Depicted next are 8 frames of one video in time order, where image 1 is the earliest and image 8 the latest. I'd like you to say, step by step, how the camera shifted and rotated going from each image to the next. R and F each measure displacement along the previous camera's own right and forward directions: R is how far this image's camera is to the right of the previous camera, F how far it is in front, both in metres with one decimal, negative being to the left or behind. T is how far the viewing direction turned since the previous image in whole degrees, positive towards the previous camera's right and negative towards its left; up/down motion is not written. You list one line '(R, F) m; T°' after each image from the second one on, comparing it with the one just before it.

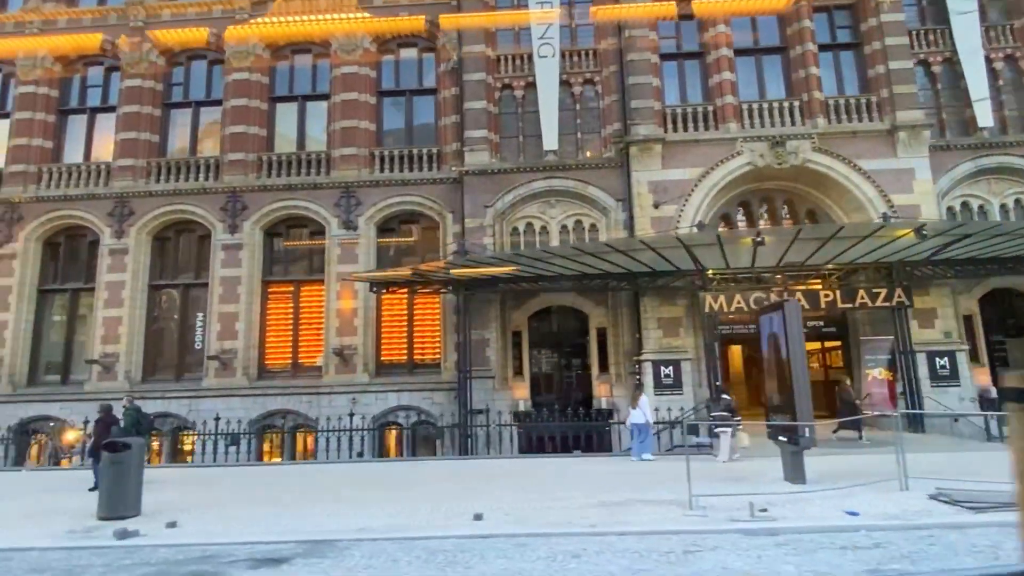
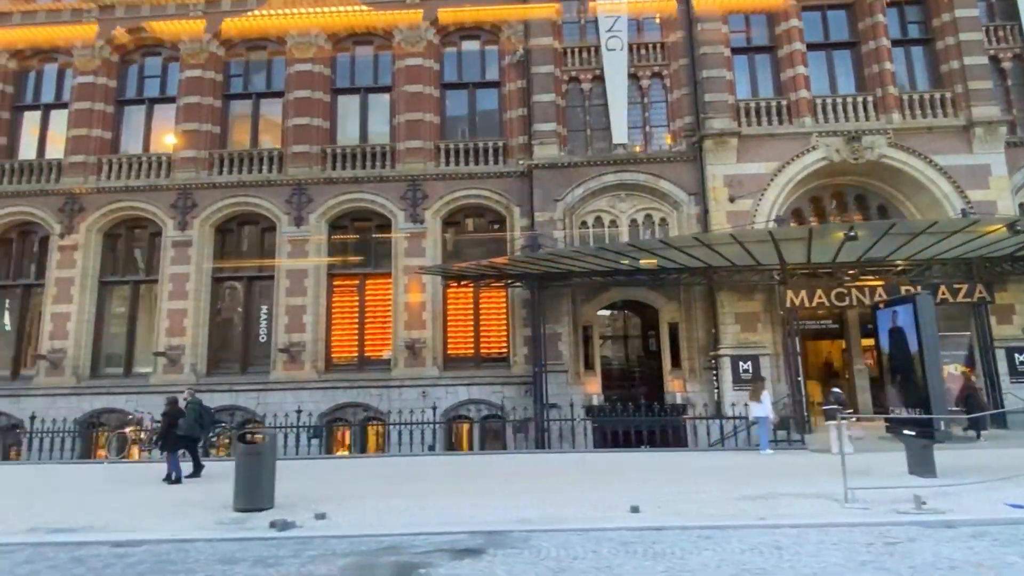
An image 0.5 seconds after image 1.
(-2.0, +0.1) m; 0°
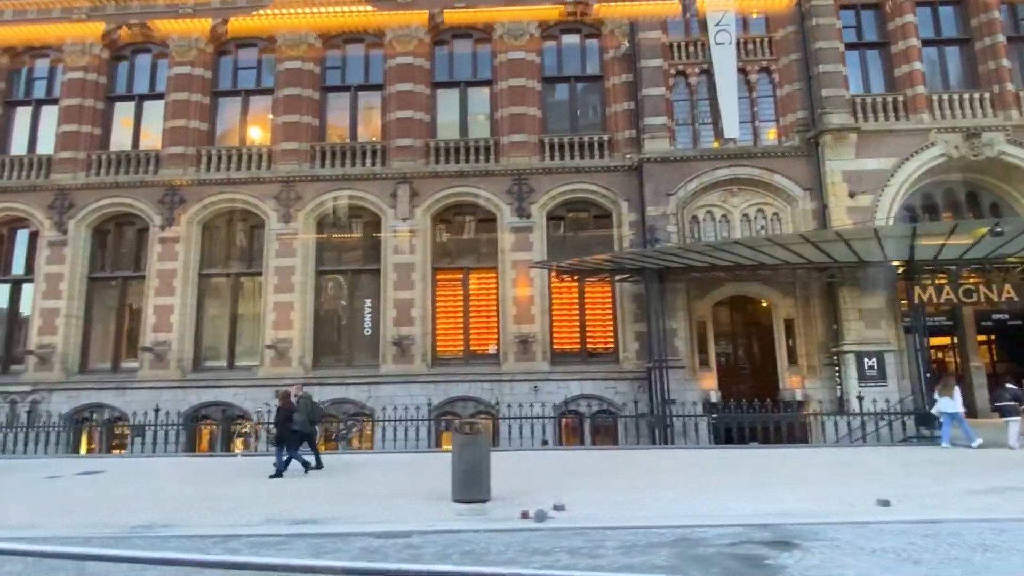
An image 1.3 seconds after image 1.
(-3.0, +0.1) m; 0°
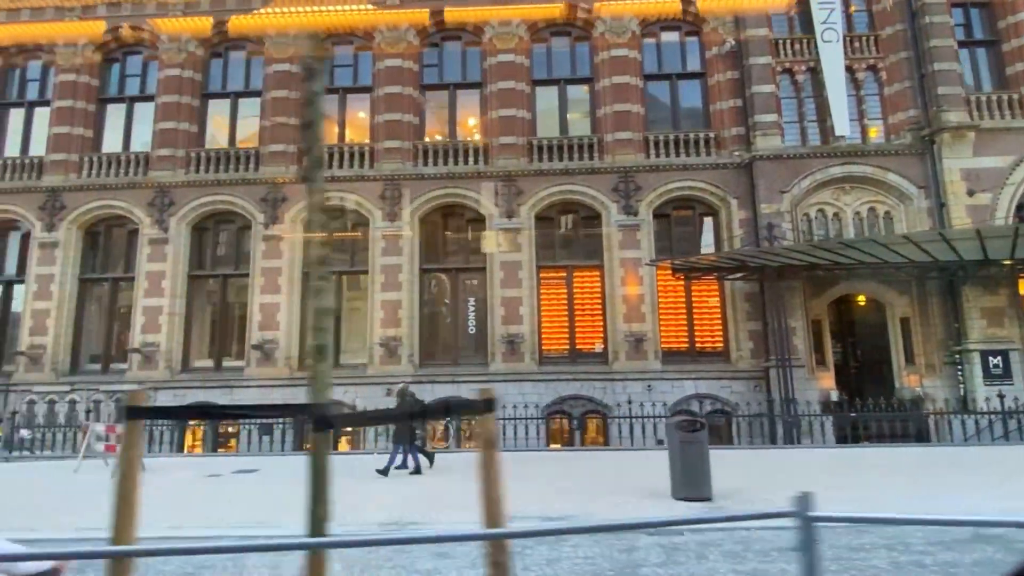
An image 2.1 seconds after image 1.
(-3.0, +0.1) m; 0°
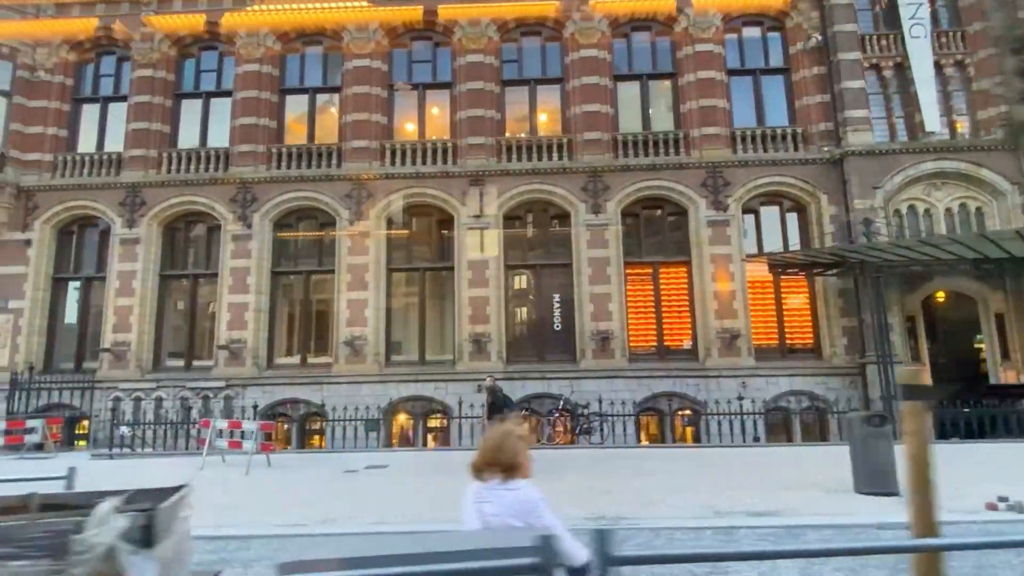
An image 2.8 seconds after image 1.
(-2.5, +0.1) m; 0°
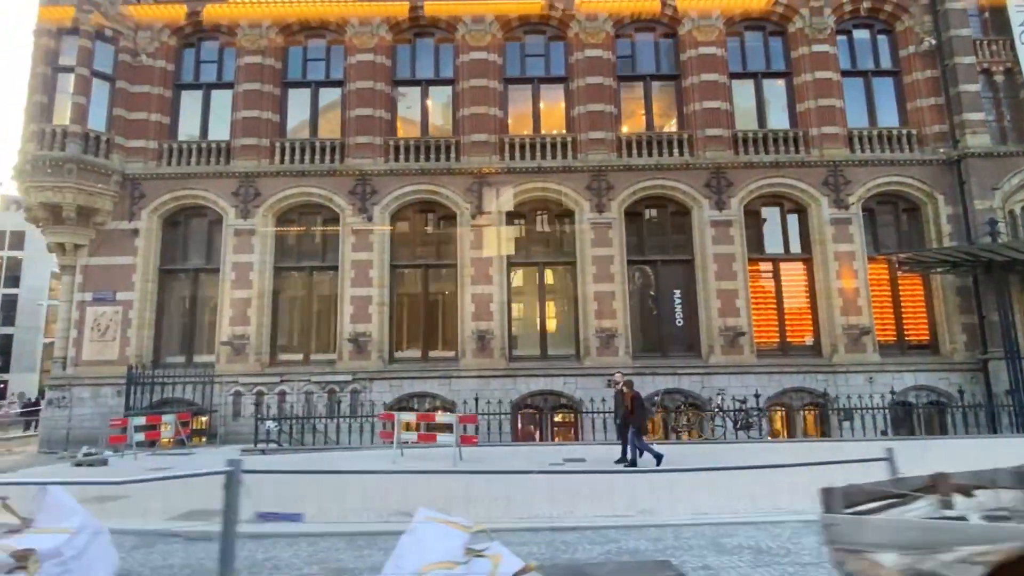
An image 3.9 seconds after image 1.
(-4.1, +0.1) m; +2°
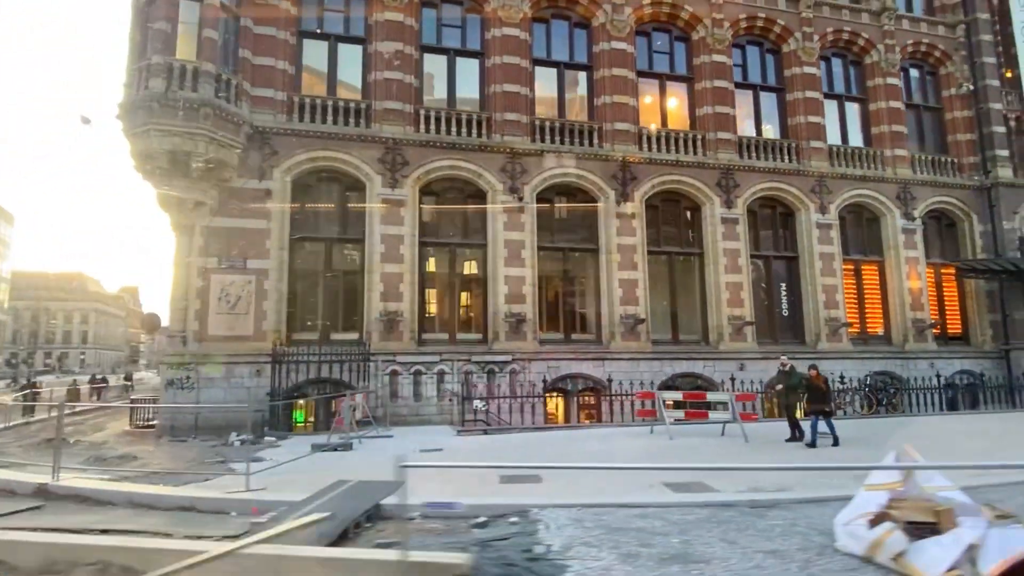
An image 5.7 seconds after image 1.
(-7.9, +0.7) m; +14°
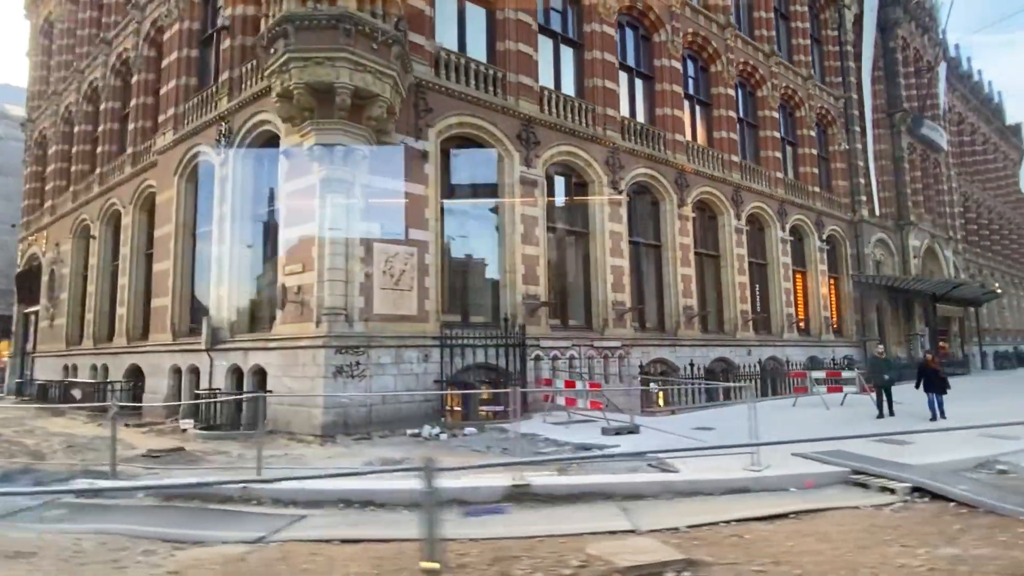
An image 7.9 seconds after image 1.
(-9.7, +2.1) m; +25°
